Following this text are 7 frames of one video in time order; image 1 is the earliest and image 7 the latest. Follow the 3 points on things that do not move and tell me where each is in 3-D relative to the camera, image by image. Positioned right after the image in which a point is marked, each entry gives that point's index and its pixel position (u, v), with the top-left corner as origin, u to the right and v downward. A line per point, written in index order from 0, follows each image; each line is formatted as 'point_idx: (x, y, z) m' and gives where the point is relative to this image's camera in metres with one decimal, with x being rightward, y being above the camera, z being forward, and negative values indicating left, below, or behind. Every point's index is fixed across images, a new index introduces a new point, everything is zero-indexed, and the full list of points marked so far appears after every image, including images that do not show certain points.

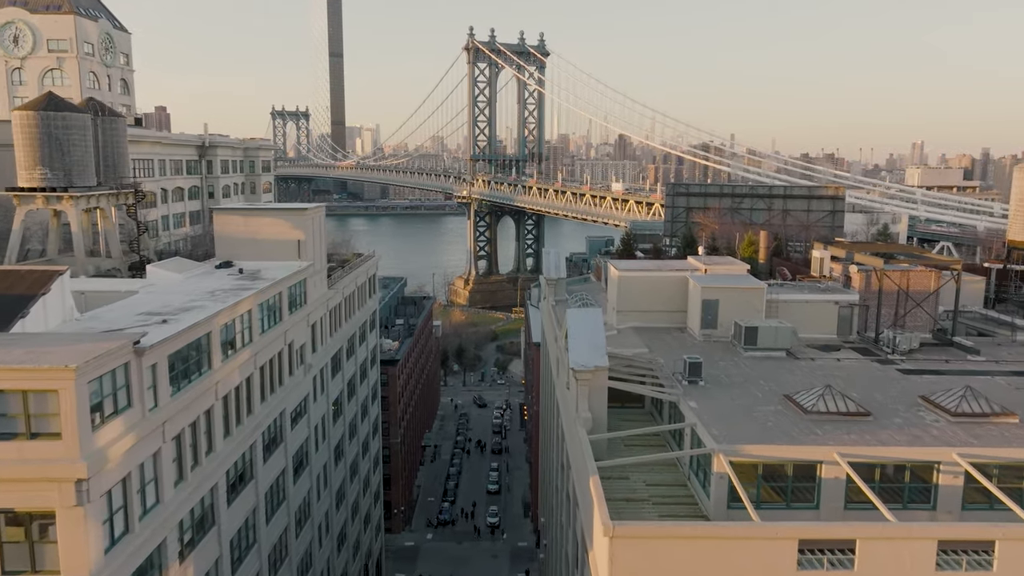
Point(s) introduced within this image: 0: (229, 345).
0: (-8.3, -1.7, +19.4) m
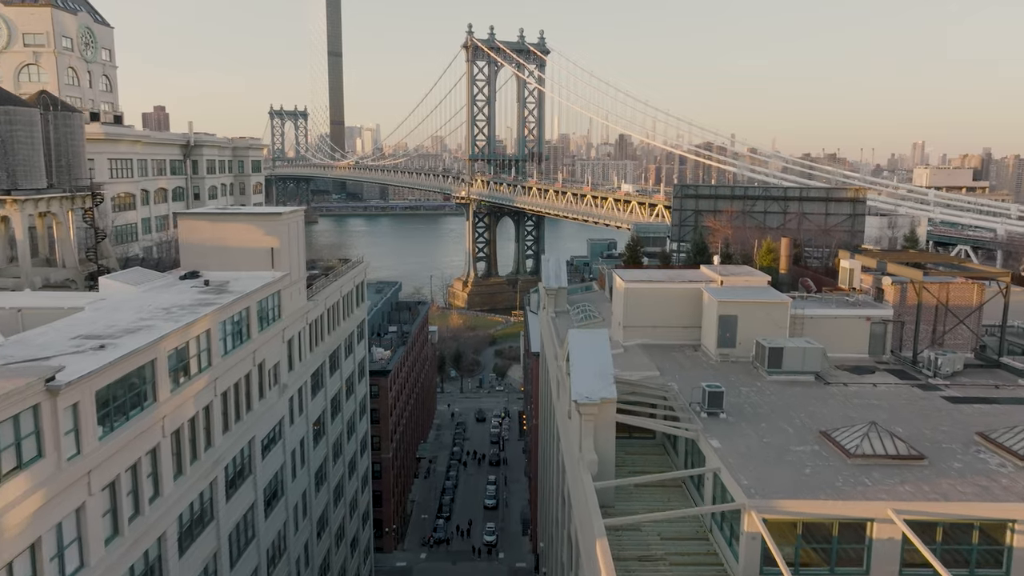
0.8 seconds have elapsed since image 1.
0: (-8.4, -2.1, +16.9) m
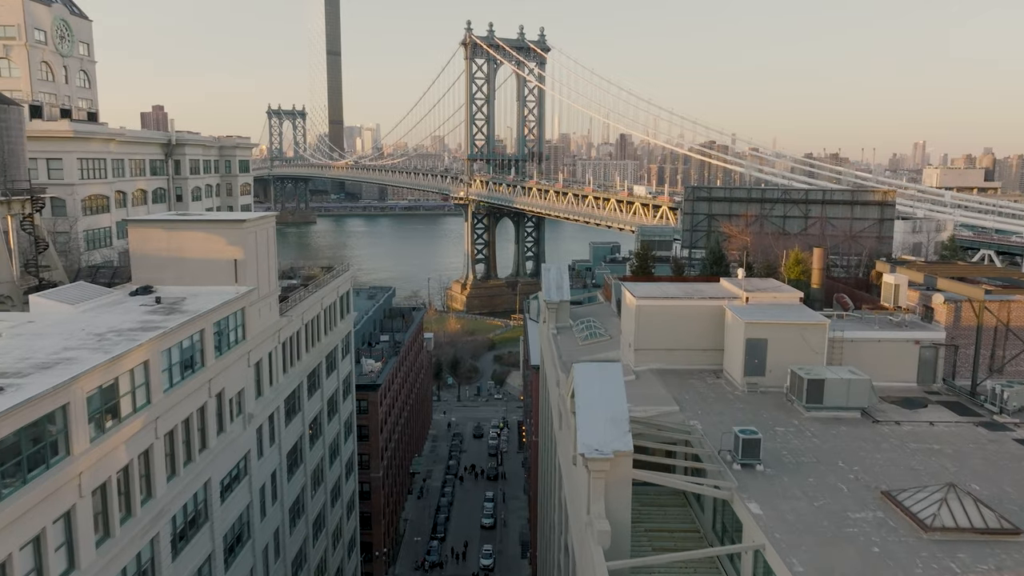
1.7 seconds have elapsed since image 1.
0: (-8.5, -2.7, +14.1) m
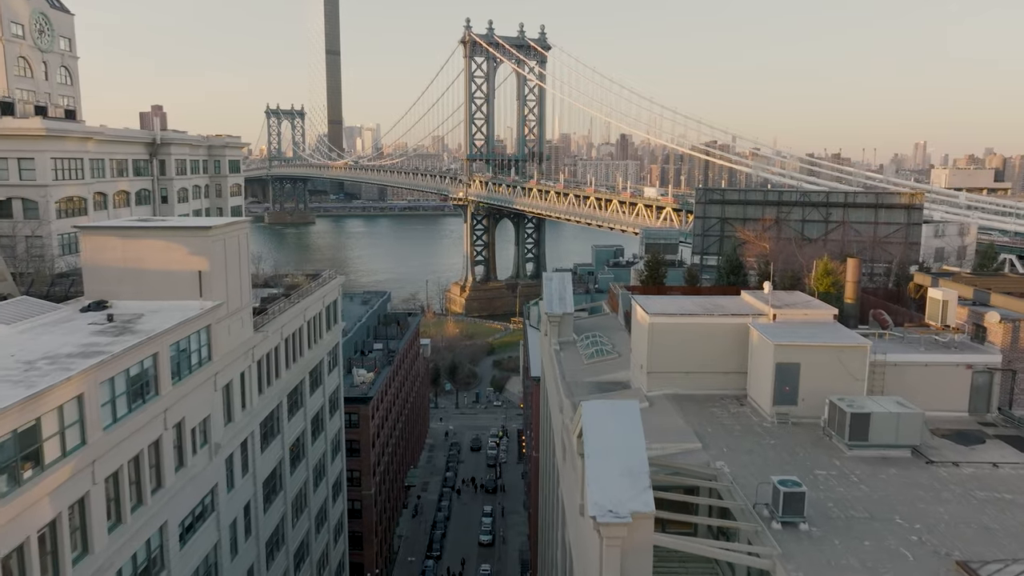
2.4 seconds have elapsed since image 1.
0: (-8.6, -3.1, +11.8) m
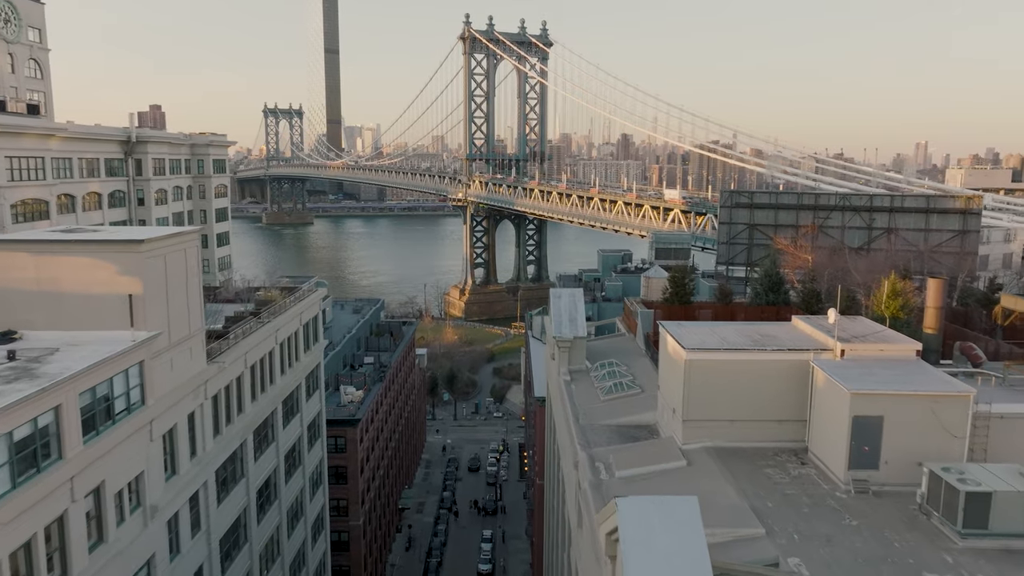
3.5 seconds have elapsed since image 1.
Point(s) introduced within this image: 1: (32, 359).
0: (-8.5, -3.7, +8.3) m
1: (-9.9, -1.5, +13.7) m
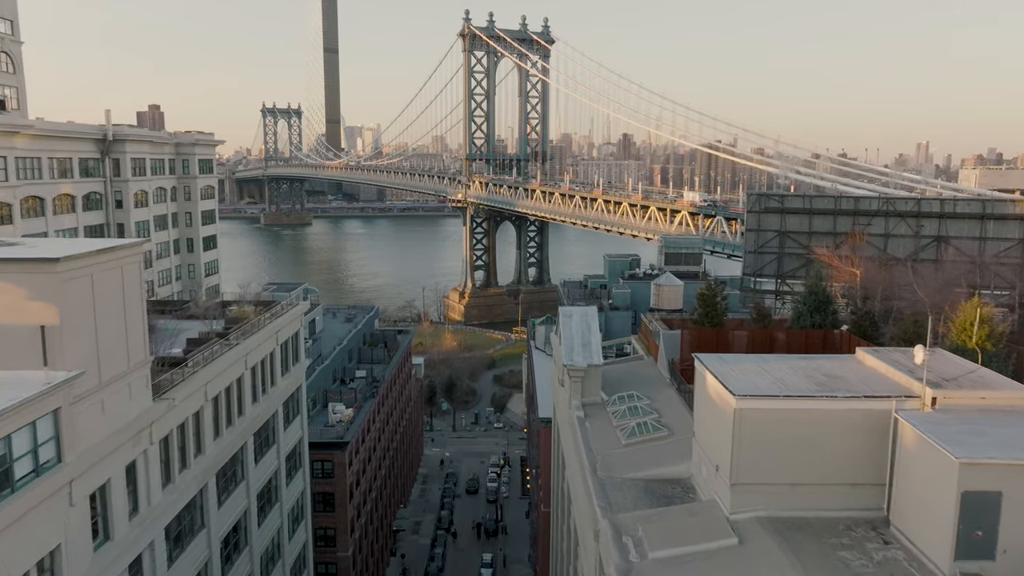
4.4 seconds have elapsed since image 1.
0: (-8.4, -4.2, +5.3) m
1: (-9.8, -2.0, +10.7) m
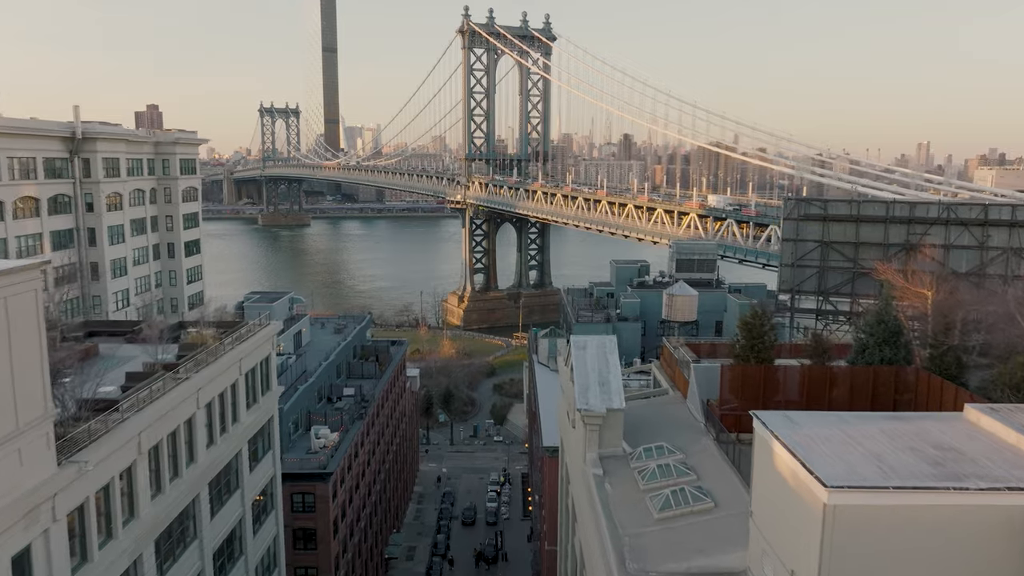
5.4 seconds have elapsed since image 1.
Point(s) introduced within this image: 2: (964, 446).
0: (-8.4, -4.9, +2.0) m
1: (-9.8, -2.7, +7.4) m
2: (+6.4, -2.2, +9.6) m
